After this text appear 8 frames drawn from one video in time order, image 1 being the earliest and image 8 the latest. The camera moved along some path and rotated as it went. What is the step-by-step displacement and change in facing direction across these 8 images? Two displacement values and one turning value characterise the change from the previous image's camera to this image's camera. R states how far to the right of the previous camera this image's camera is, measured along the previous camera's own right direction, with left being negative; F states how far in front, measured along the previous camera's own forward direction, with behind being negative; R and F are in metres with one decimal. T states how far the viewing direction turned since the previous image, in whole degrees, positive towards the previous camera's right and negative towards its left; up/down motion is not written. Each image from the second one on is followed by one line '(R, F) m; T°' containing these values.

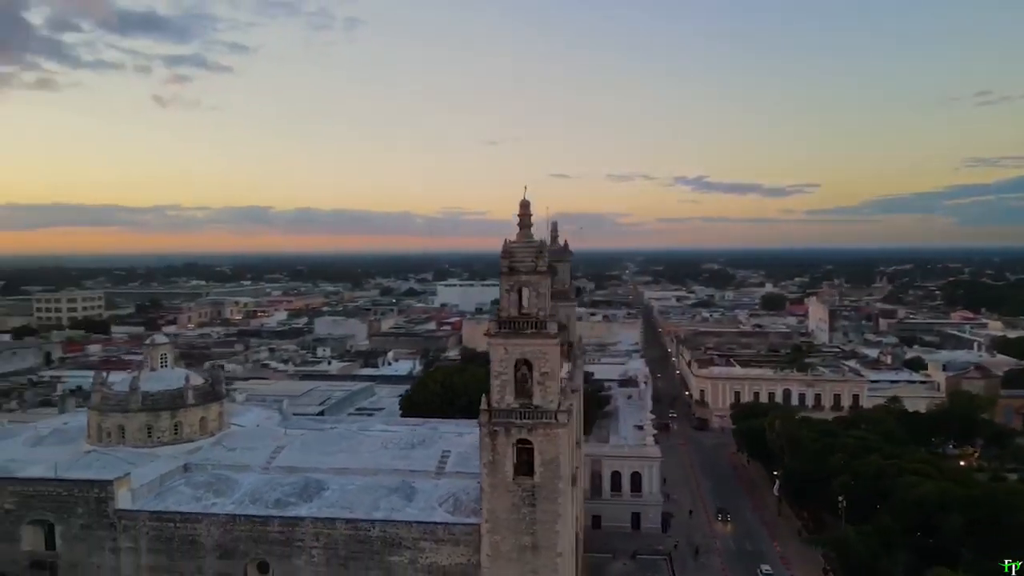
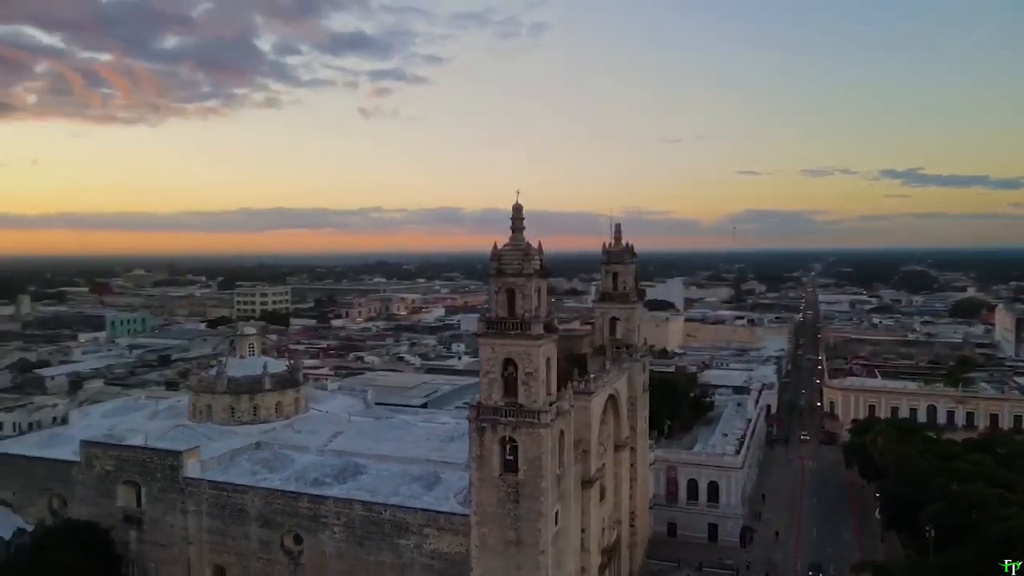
(+5.1, +0.1) m; -14°
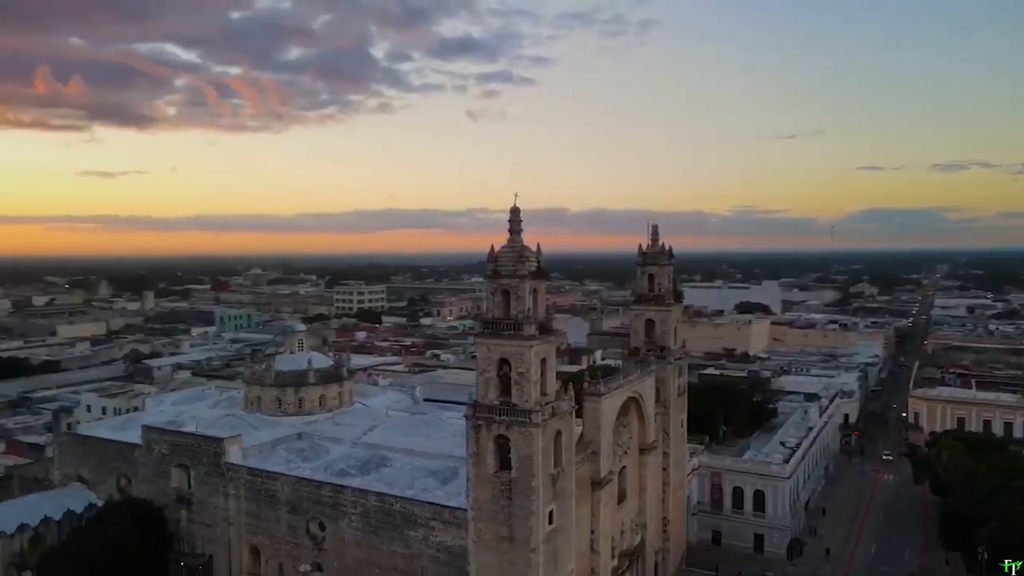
(+3.0, -0.2) m; -8°
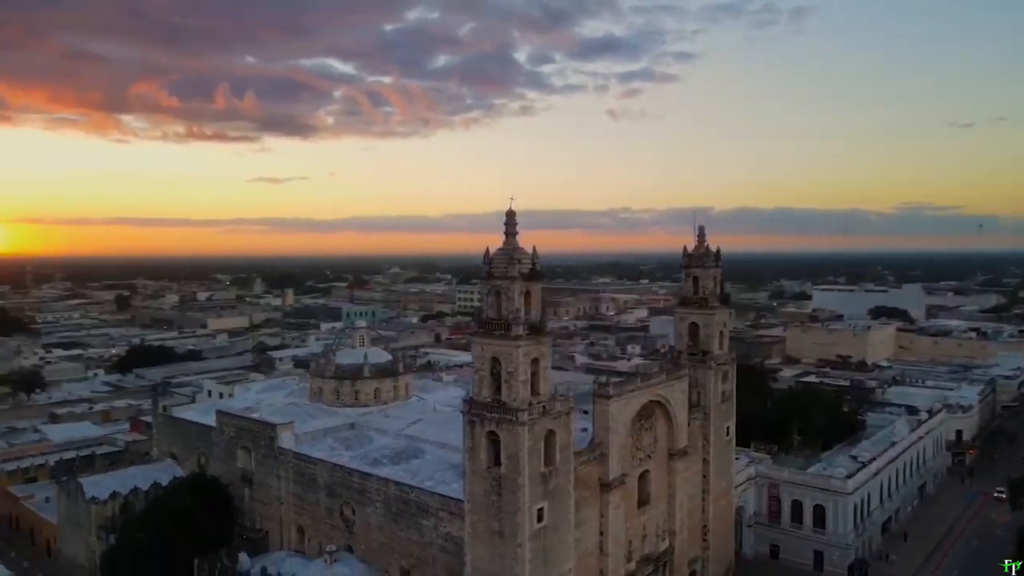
(+4.1, -0.1) m; -11°
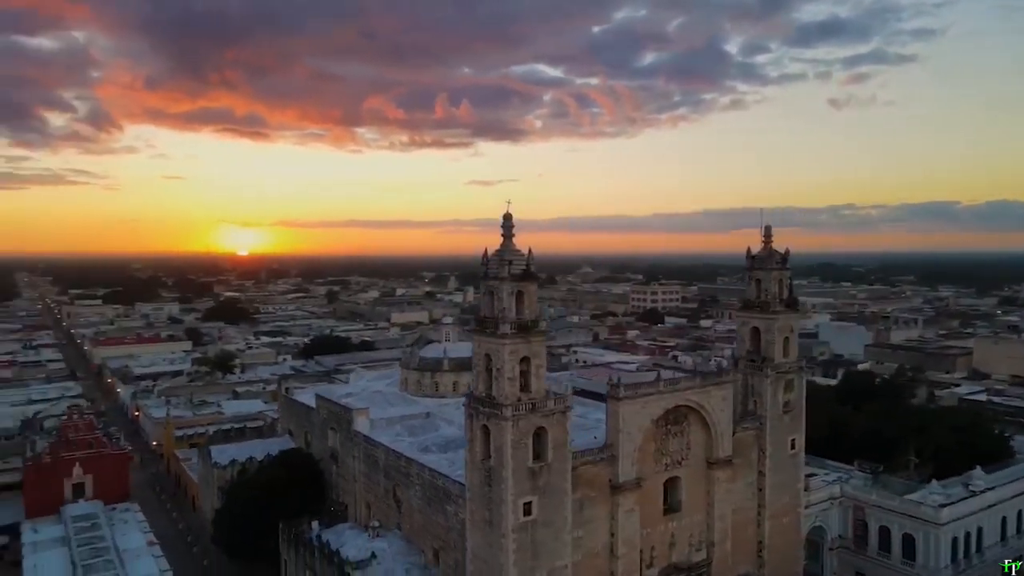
(+6.1, +0.1) m; -16°
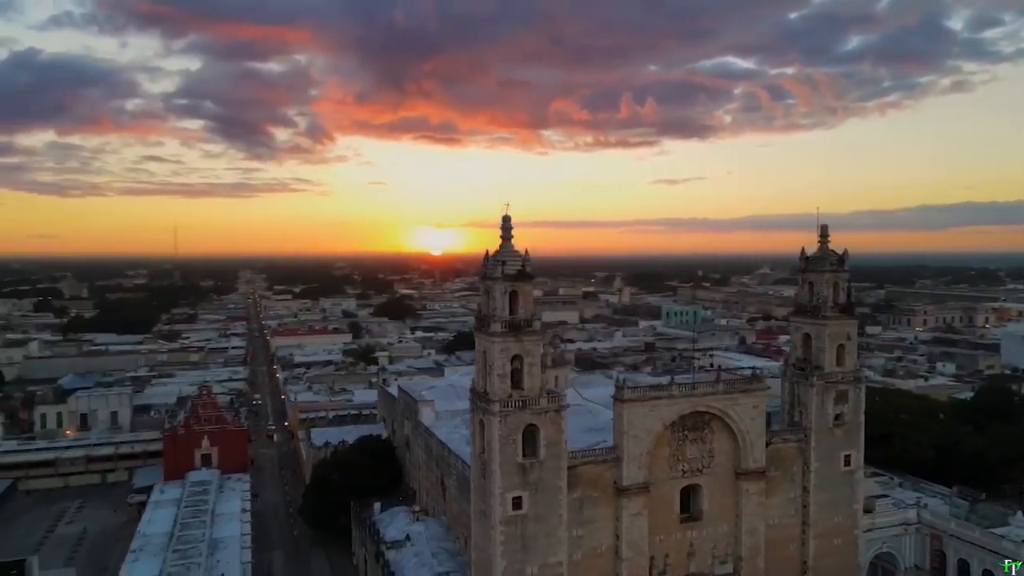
(+5.6, 0.0) m; -14°
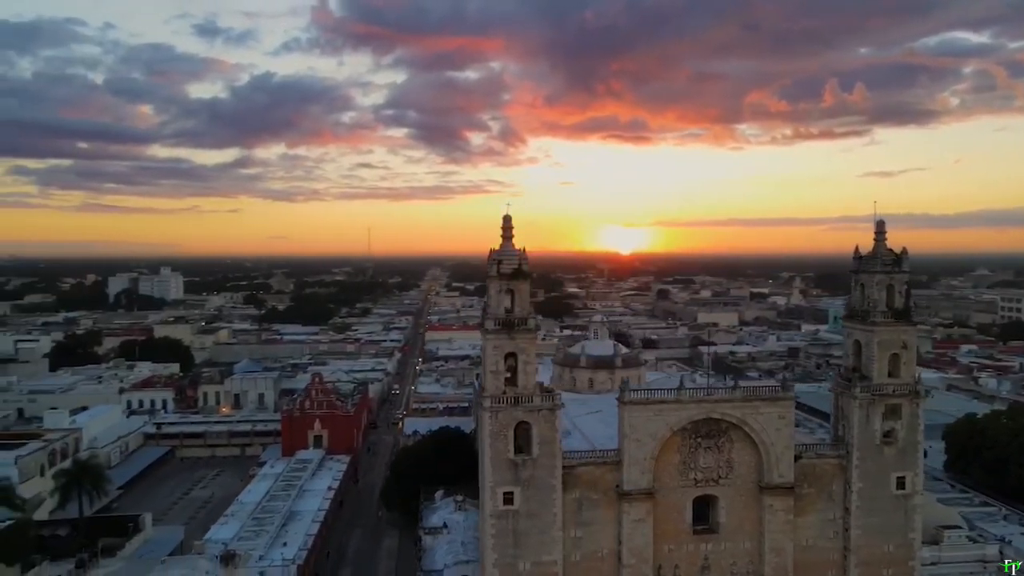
(+5.7, +0.4) m; -14°
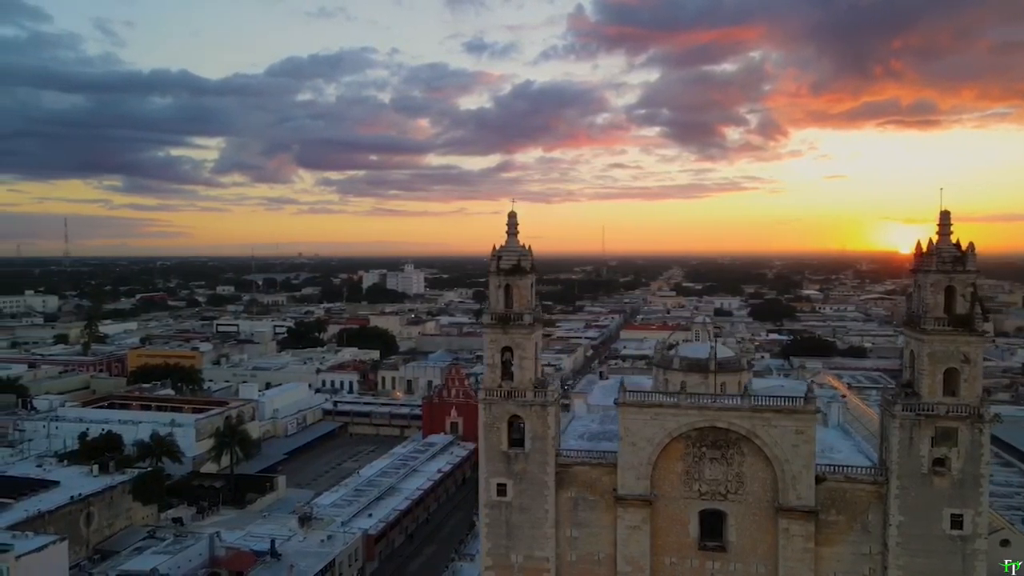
(+7.5, +0.9) m; -19°
